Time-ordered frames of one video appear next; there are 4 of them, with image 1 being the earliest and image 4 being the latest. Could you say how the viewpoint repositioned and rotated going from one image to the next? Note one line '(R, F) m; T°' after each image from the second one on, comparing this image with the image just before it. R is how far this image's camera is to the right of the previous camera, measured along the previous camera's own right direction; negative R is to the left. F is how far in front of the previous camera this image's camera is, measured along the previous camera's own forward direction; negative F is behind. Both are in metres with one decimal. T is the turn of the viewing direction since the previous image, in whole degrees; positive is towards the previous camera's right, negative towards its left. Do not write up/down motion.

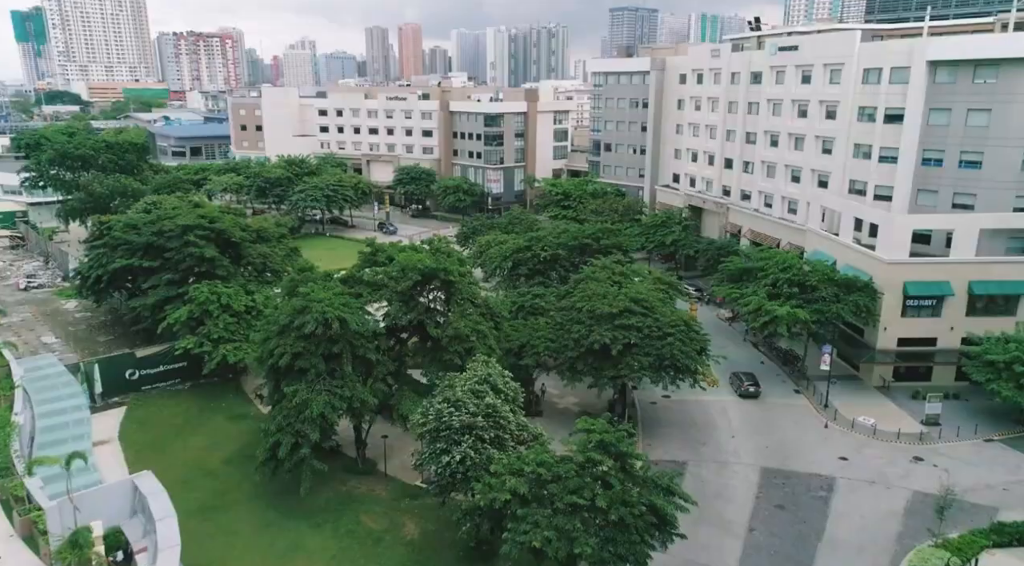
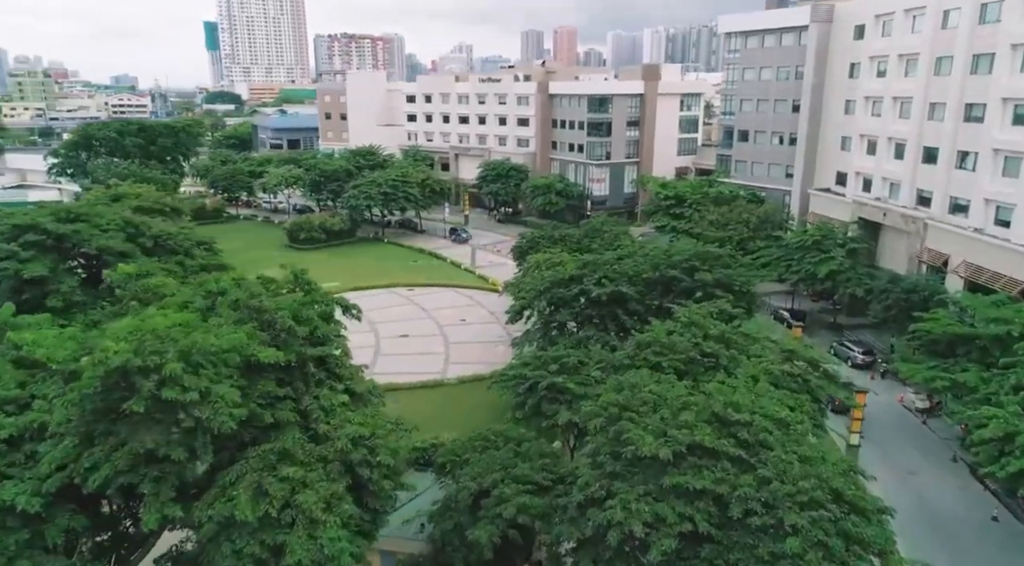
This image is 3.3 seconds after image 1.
(+4.2, +17.4) m; -12°
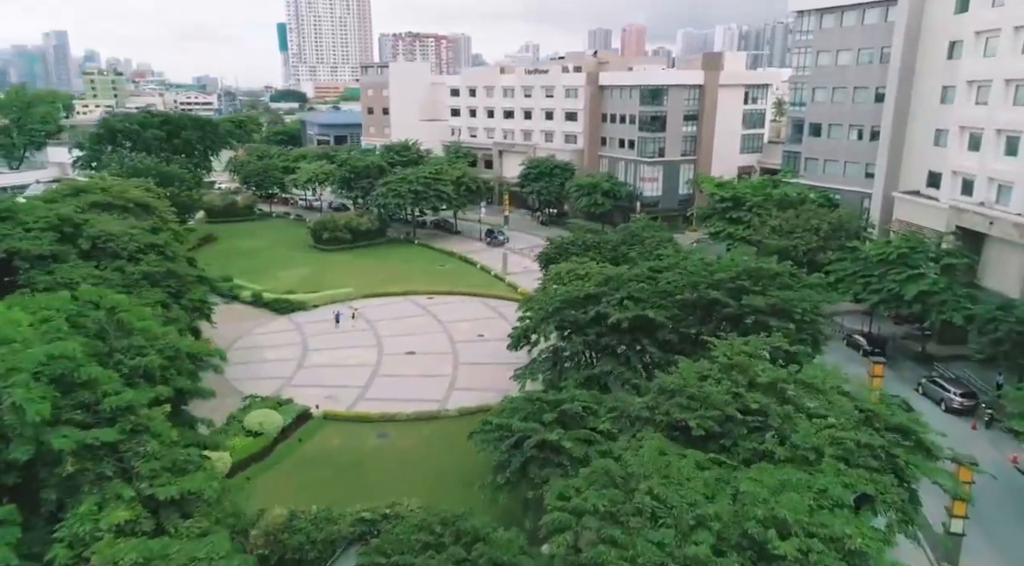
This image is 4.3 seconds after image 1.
(+1.9, +5.5) m; -5°
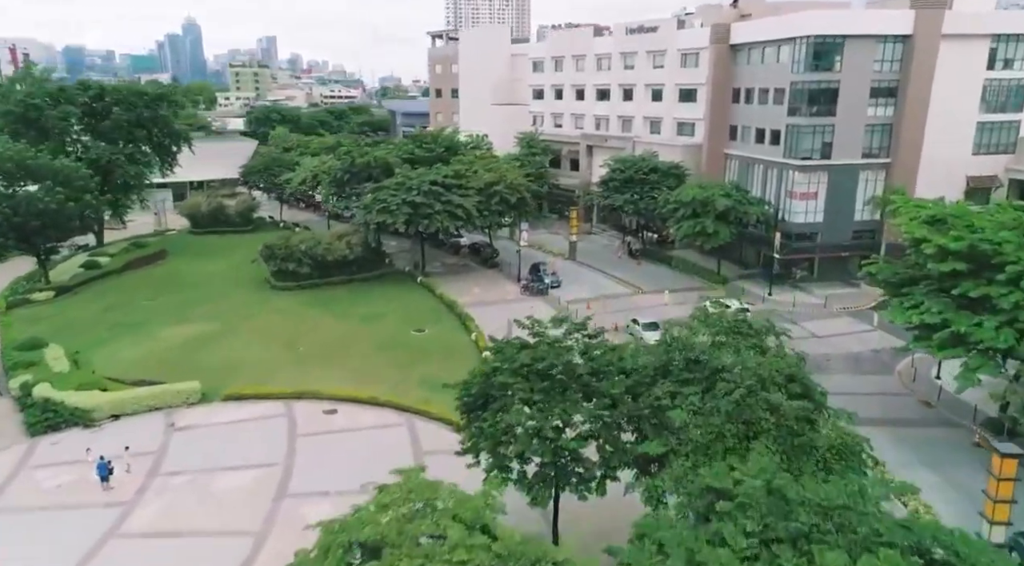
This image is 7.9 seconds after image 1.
(+5.9, +22.9) m; -13°
